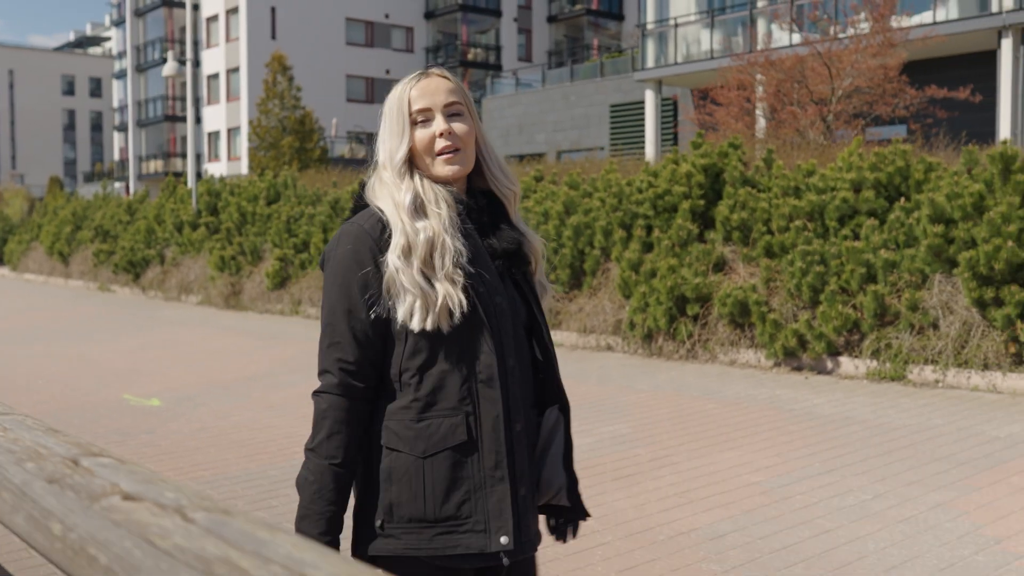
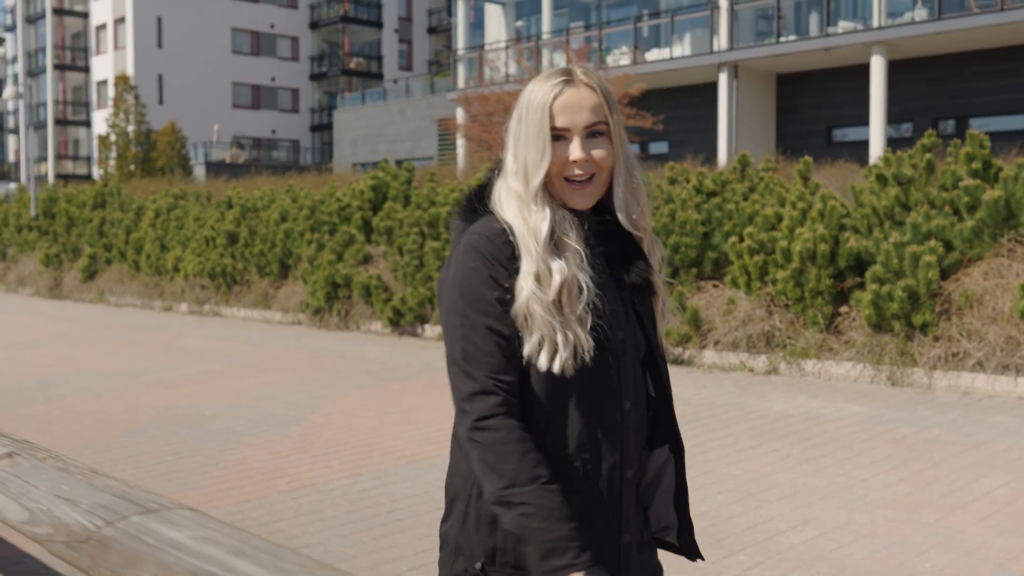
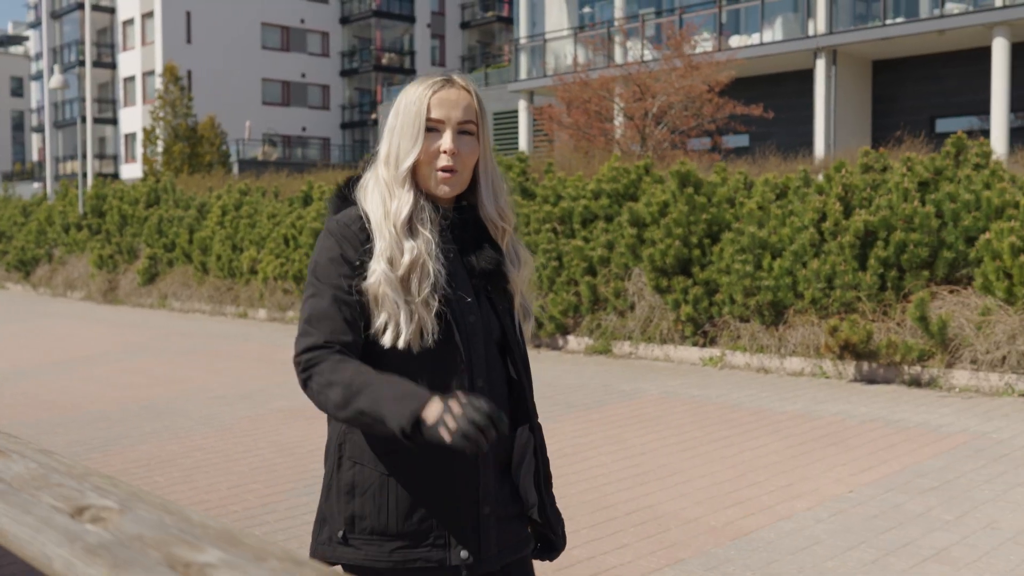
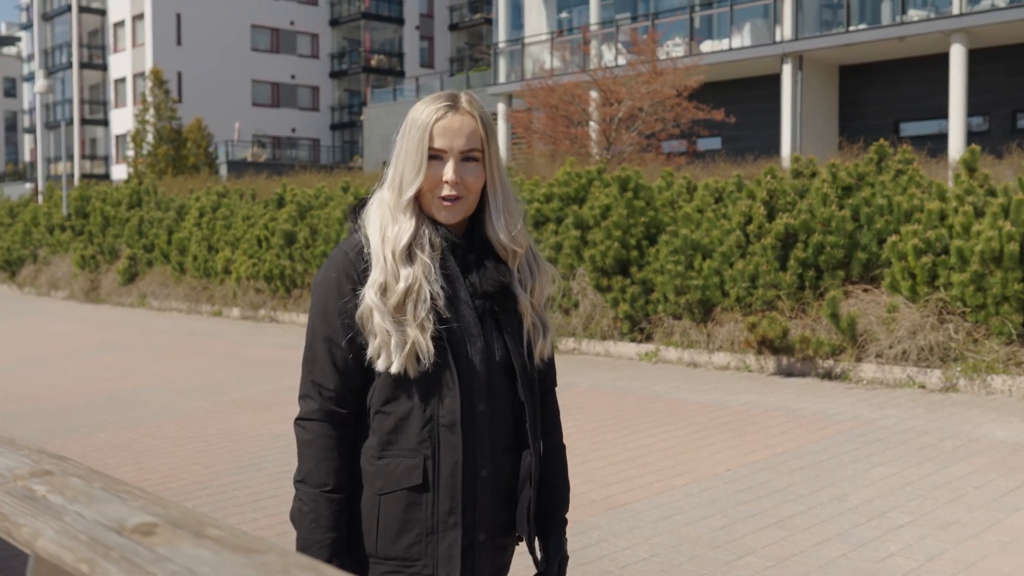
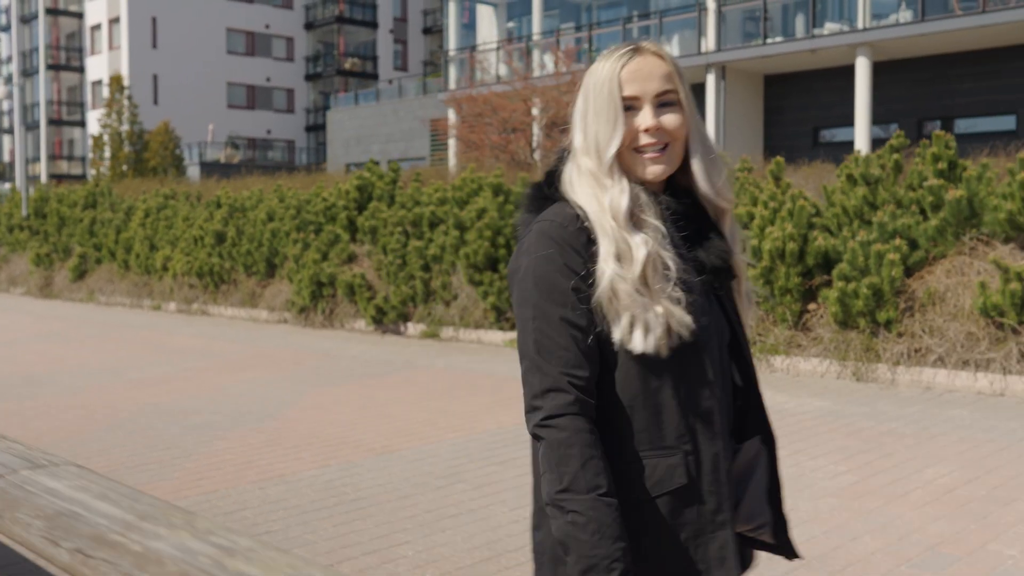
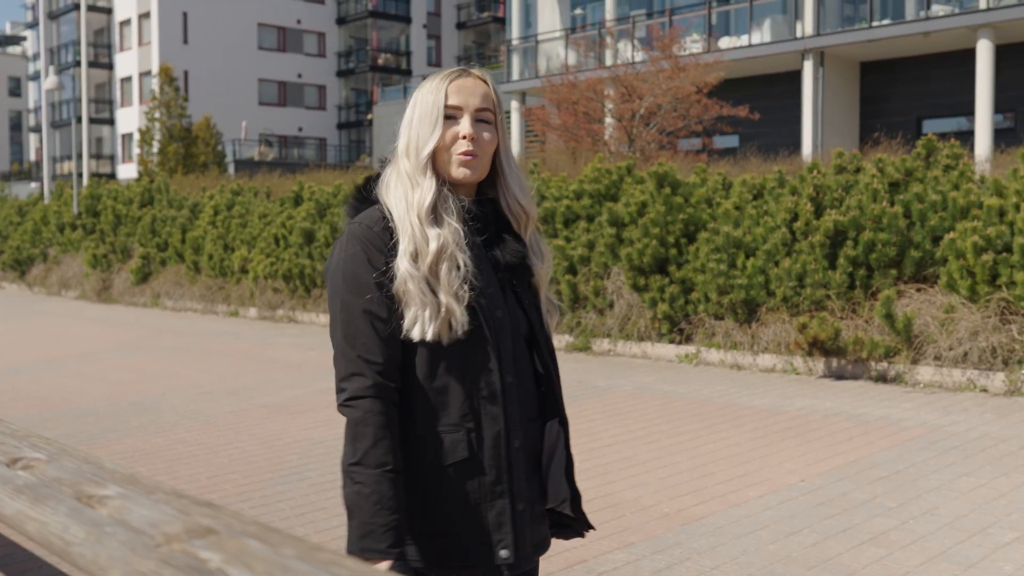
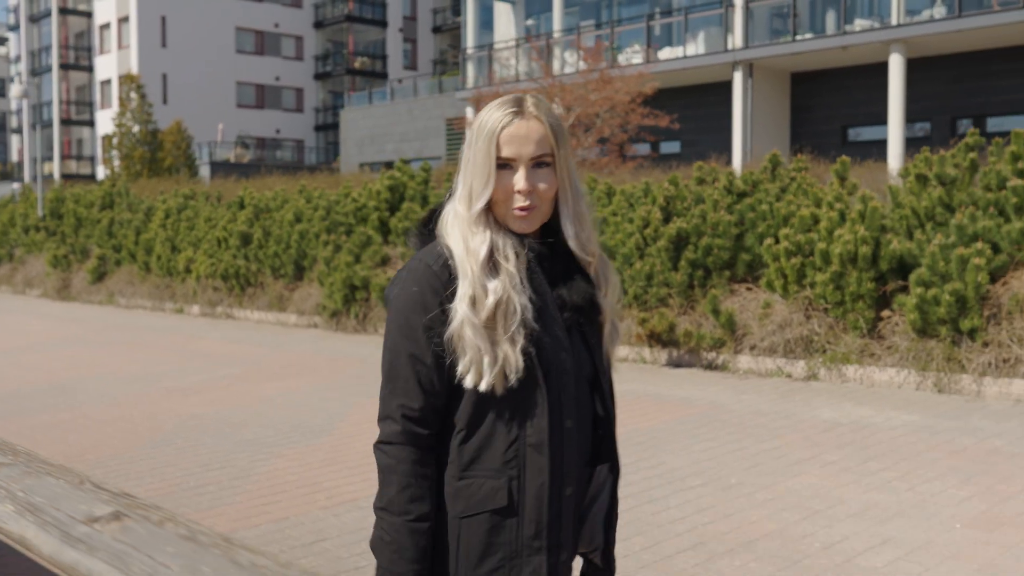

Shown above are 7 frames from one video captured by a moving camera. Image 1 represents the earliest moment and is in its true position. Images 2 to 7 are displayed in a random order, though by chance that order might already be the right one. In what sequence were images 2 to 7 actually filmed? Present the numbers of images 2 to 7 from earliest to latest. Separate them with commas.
3, 6, 4, 7, 2, 5
